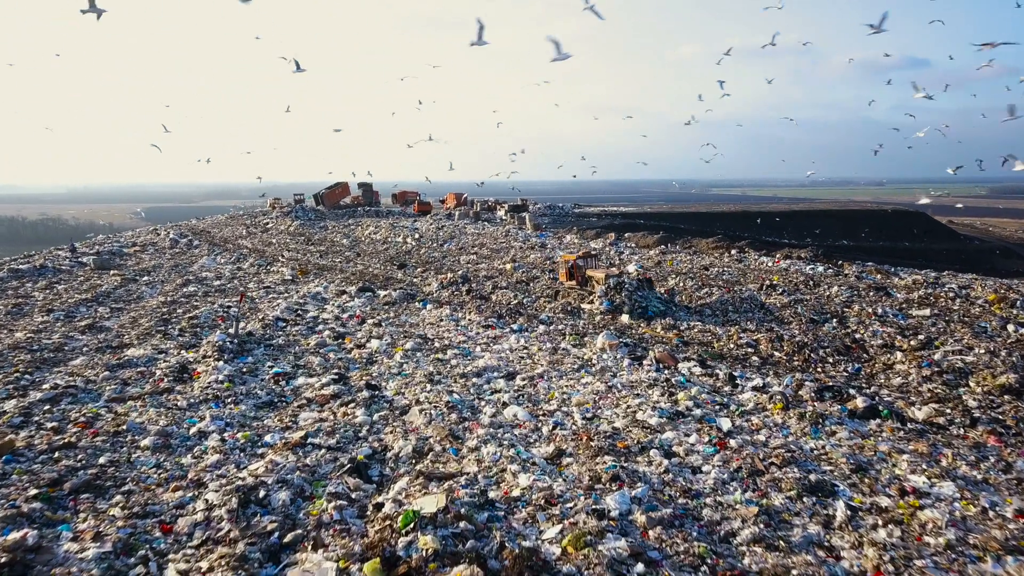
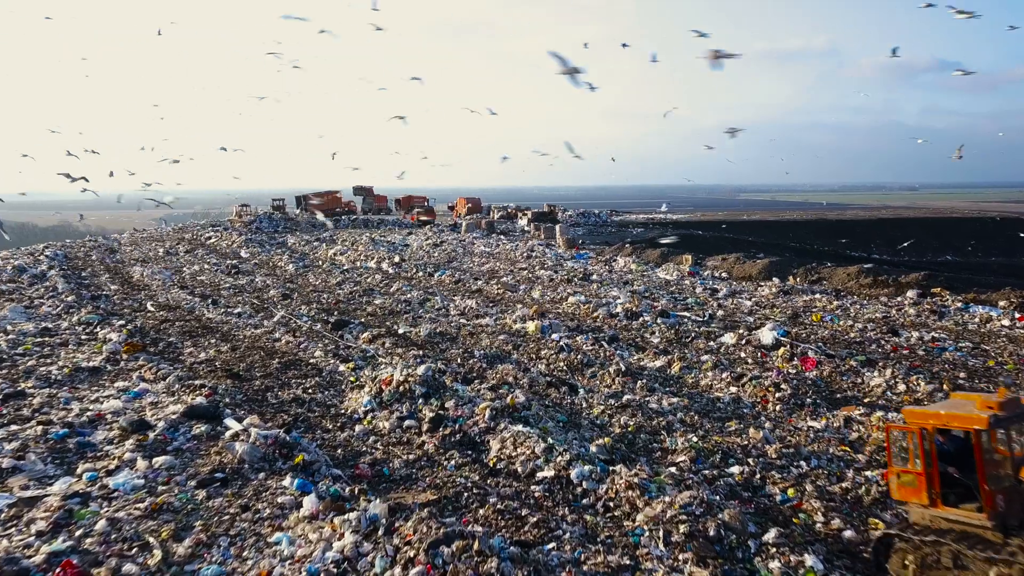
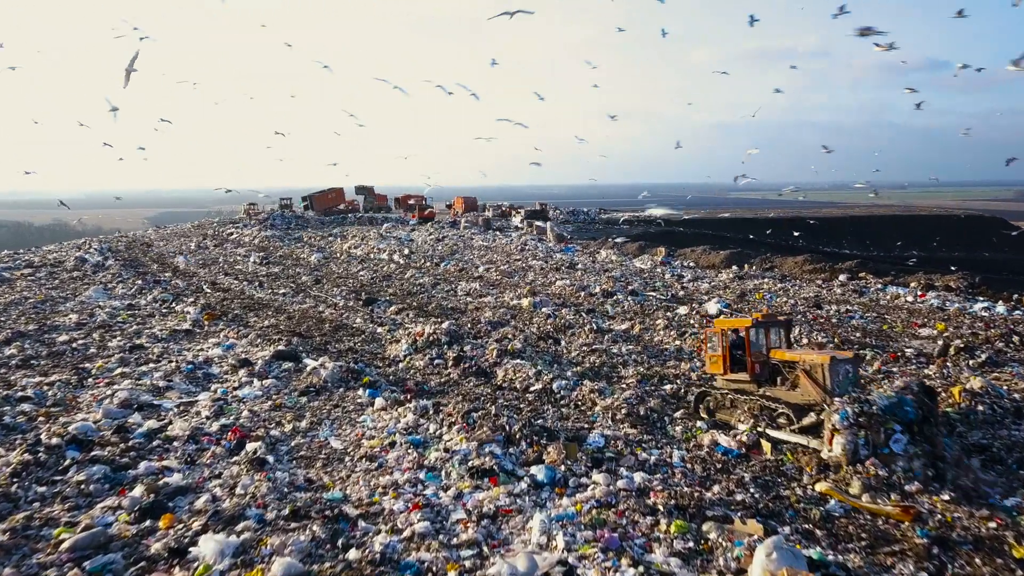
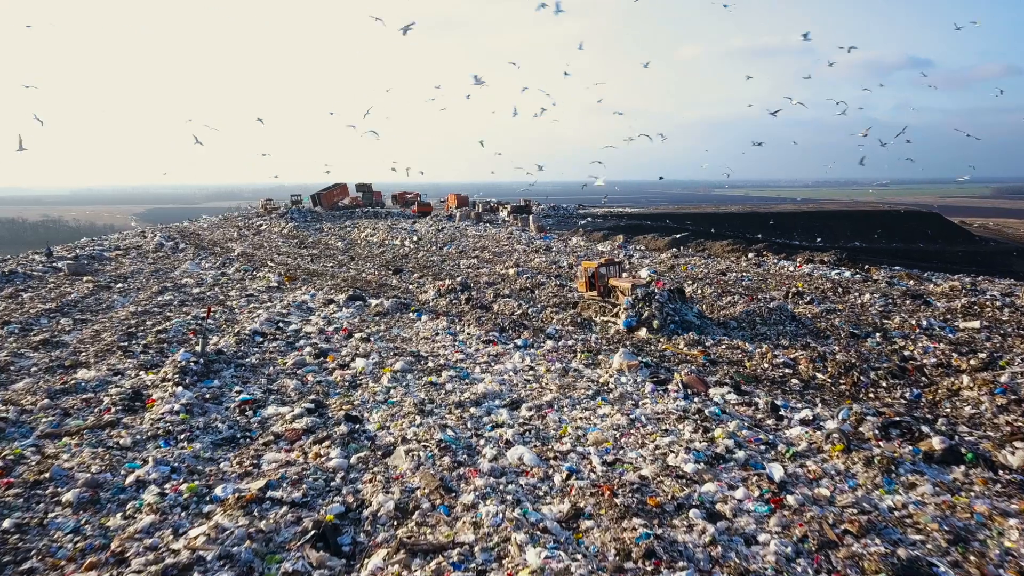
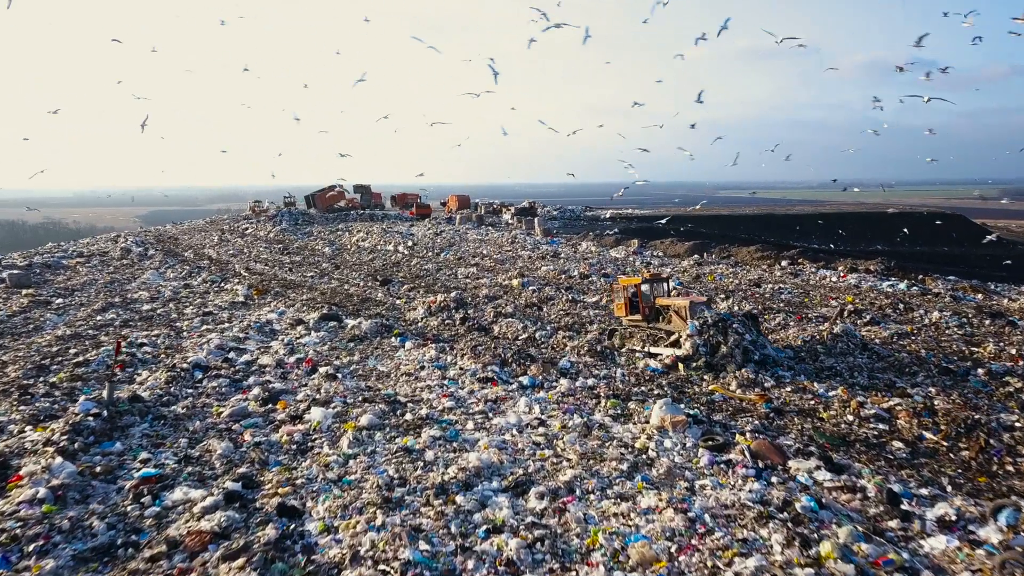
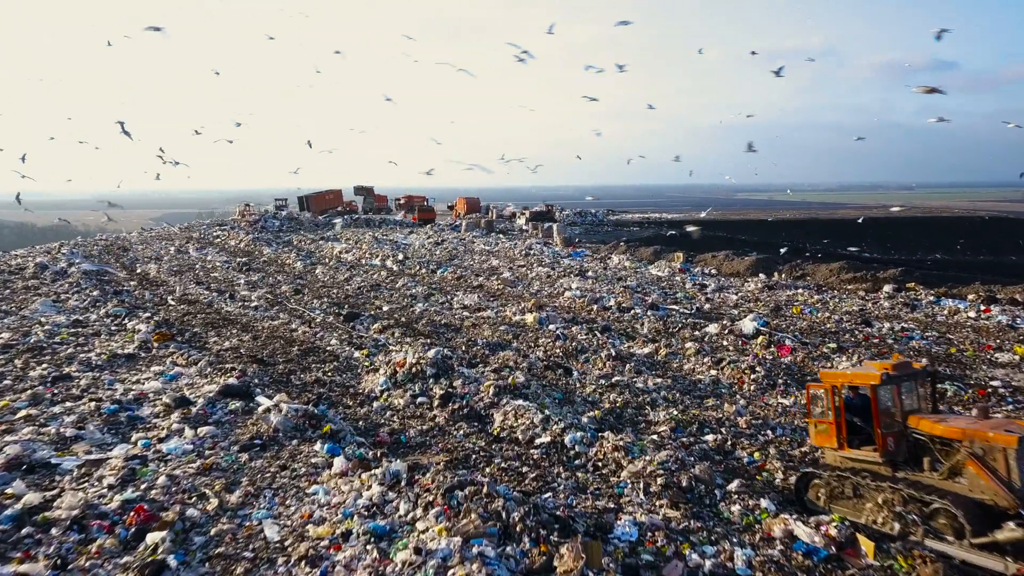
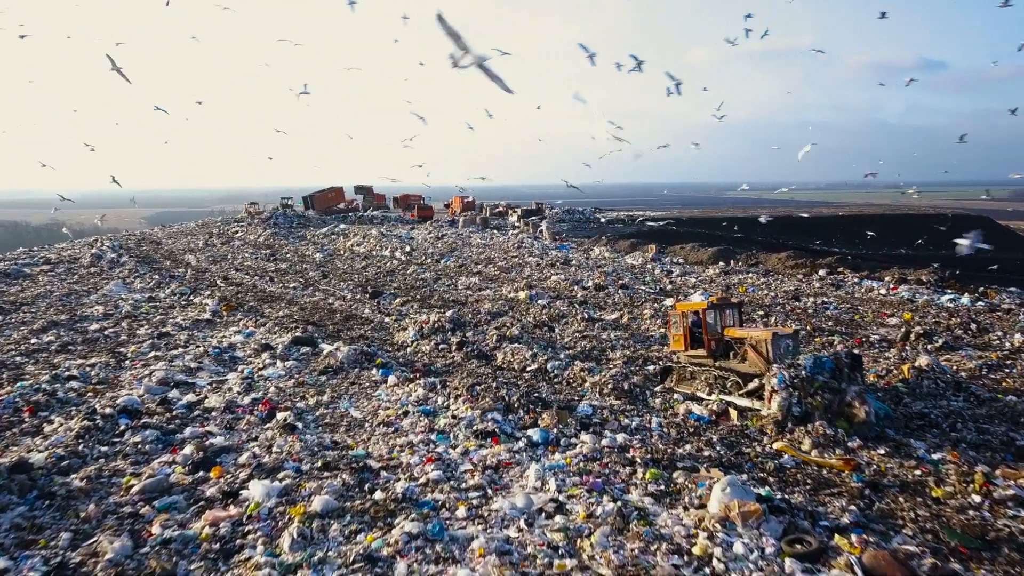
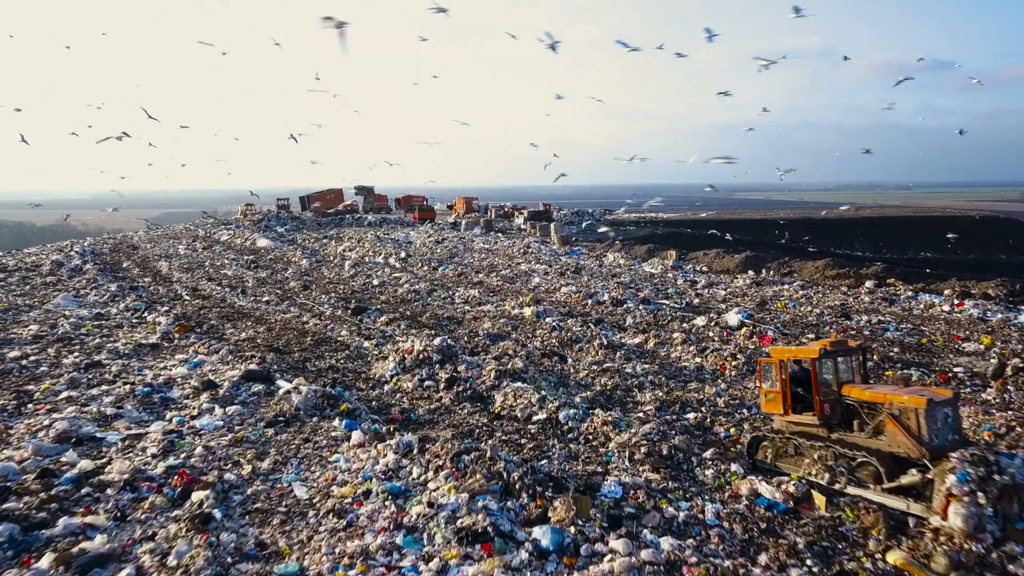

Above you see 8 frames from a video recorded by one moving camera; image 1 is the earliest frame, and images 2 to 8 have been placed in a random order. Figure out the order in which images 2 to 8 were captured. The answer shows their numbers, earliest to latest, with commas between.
4, 5, 7, 3, 8, 6, 2
